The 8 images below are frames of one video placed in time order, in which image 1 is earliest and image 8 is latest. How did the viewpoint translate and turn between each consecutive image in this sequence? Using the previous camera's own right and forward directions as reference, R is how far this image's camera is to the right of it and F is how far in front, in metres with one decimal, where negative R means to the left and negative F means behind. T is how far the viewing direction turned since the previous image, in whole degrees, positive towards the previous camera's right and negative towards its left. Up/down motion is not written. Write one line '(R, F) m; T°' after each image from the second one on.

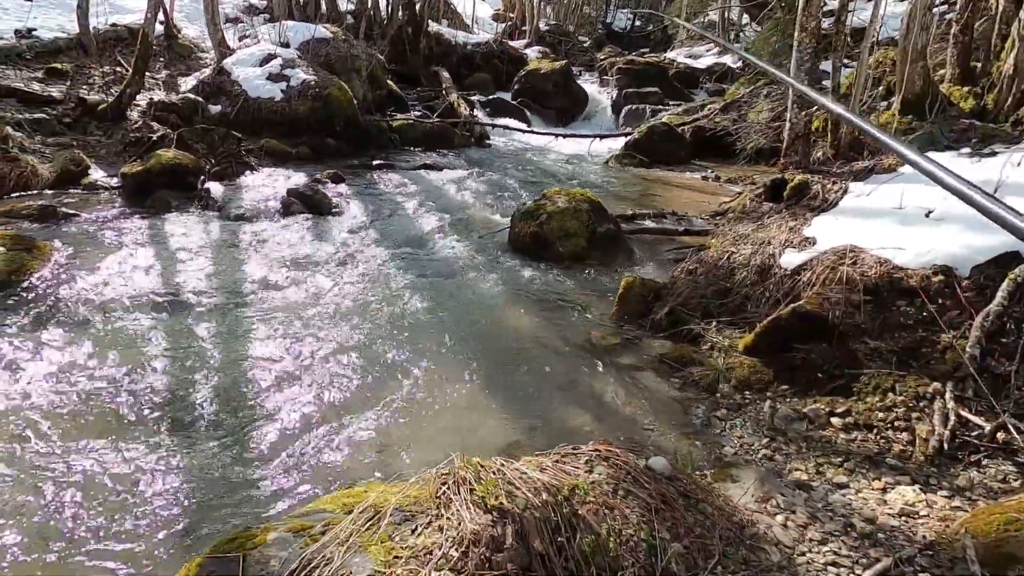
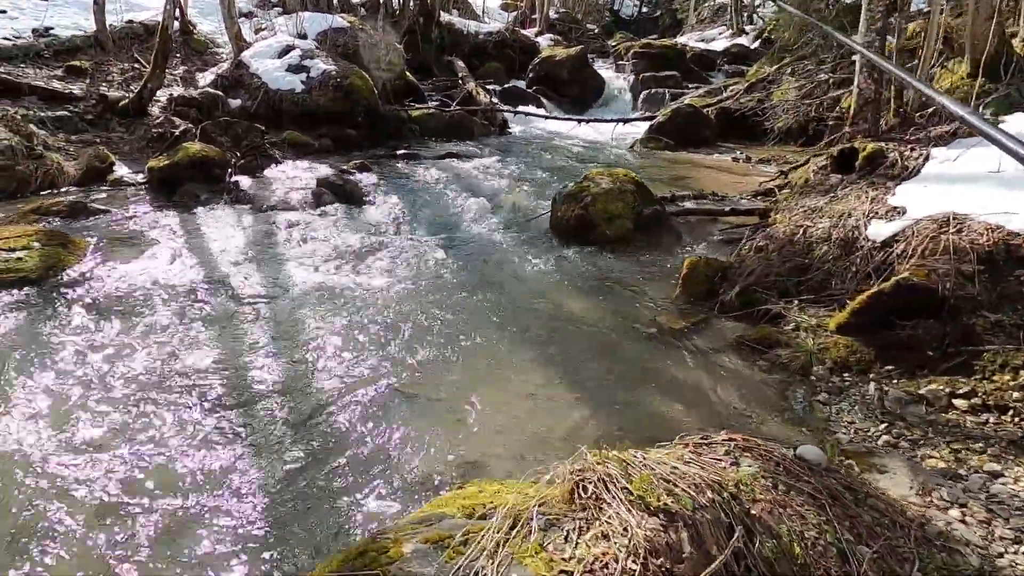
(-0.5, +0.4) m; -1°
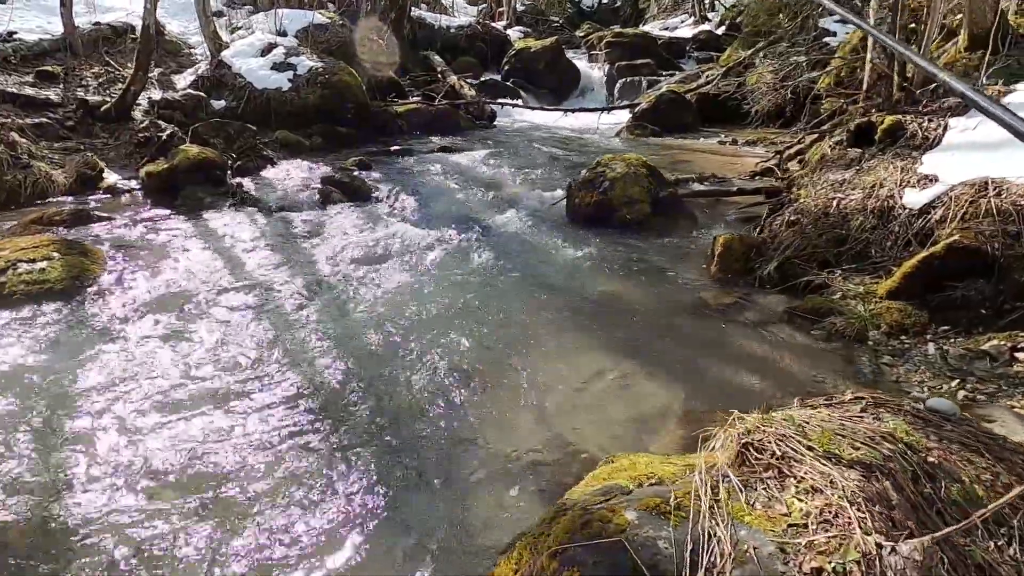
(-0.8, 0.0) m; +3°
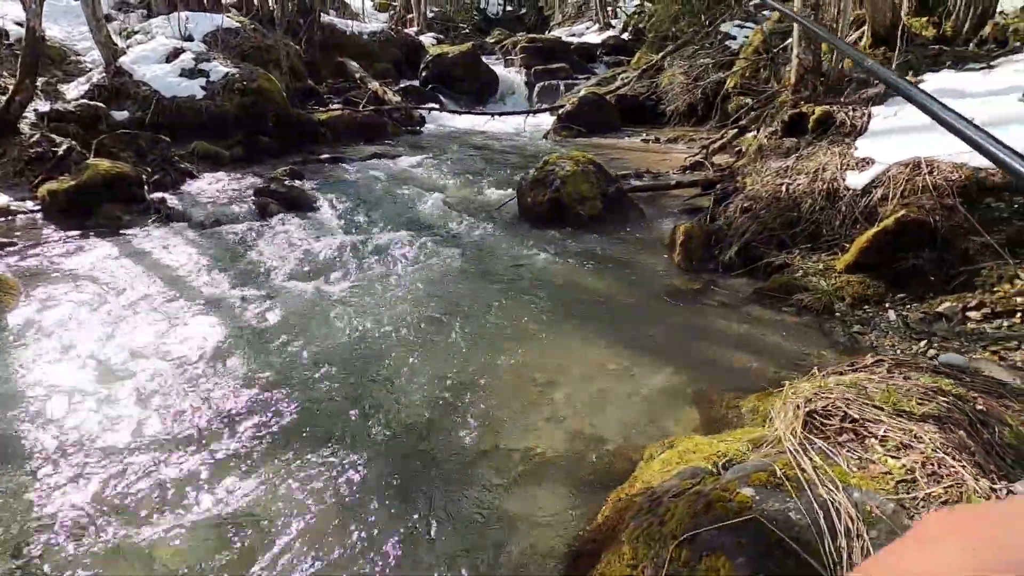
(-0.6, +0.1) m; +8°
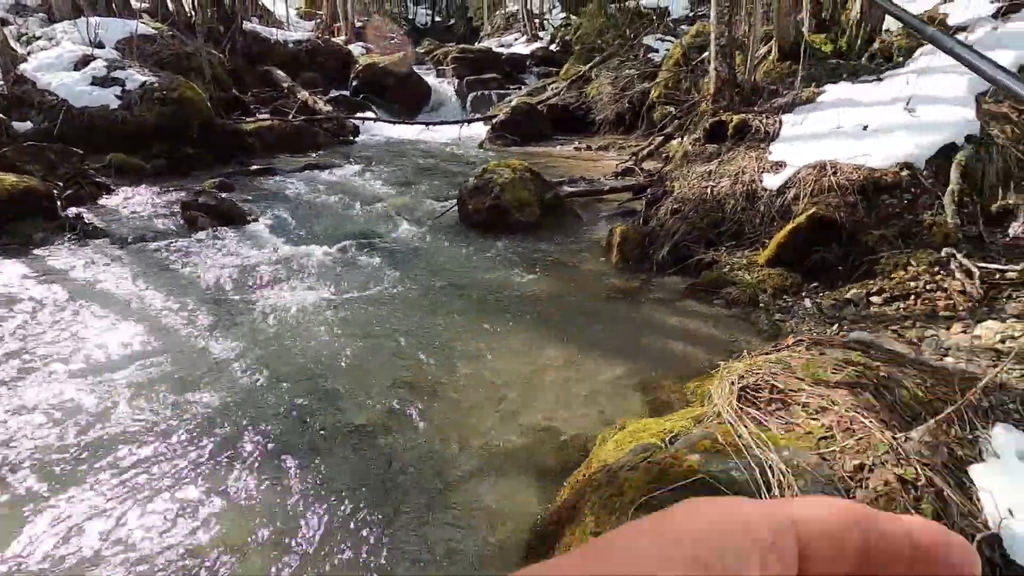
(-0.1, -0.1) m; +6°
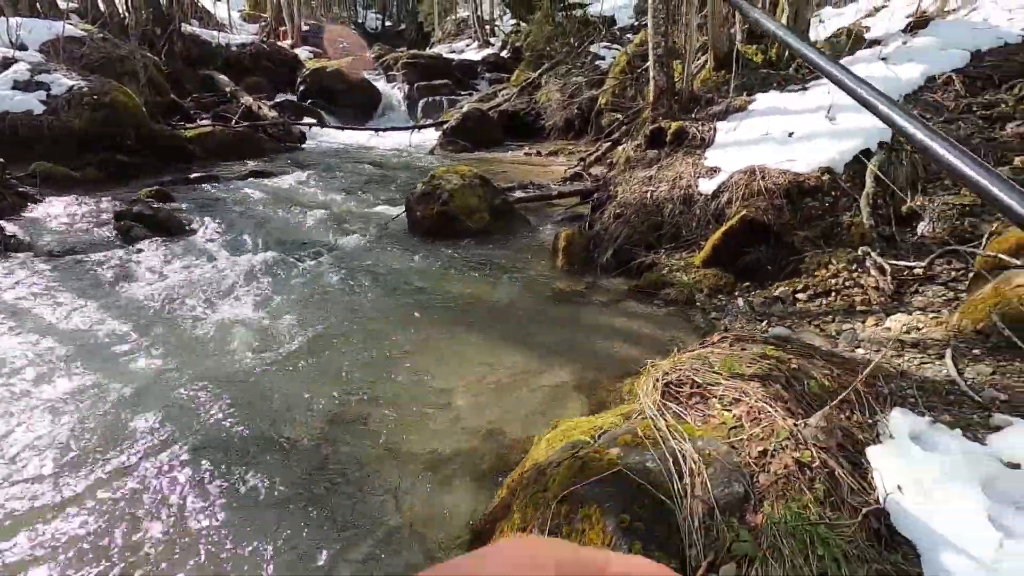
(+0.1, -0.1) m; +4°
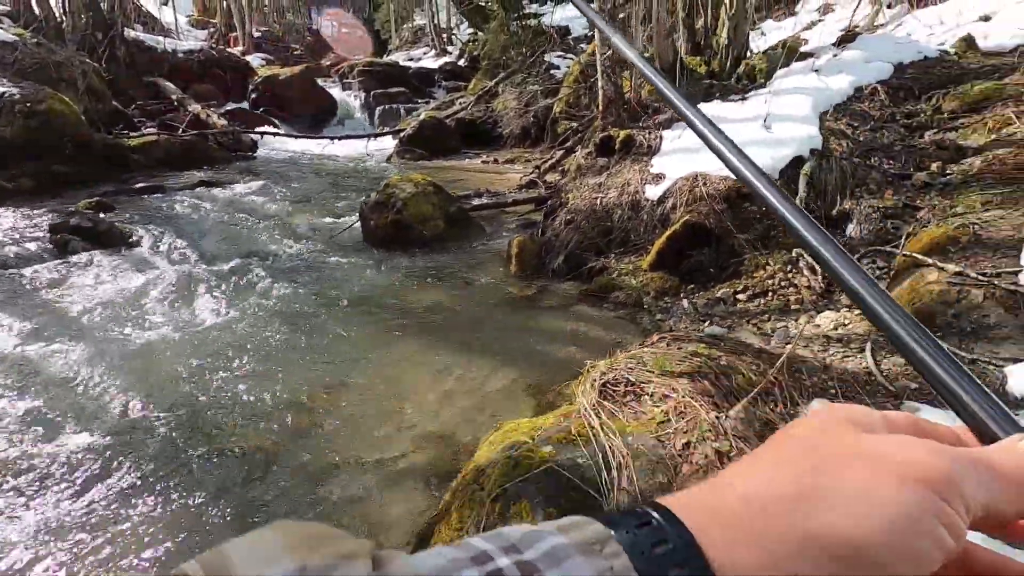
(+0.1, -0.1) m; +4°
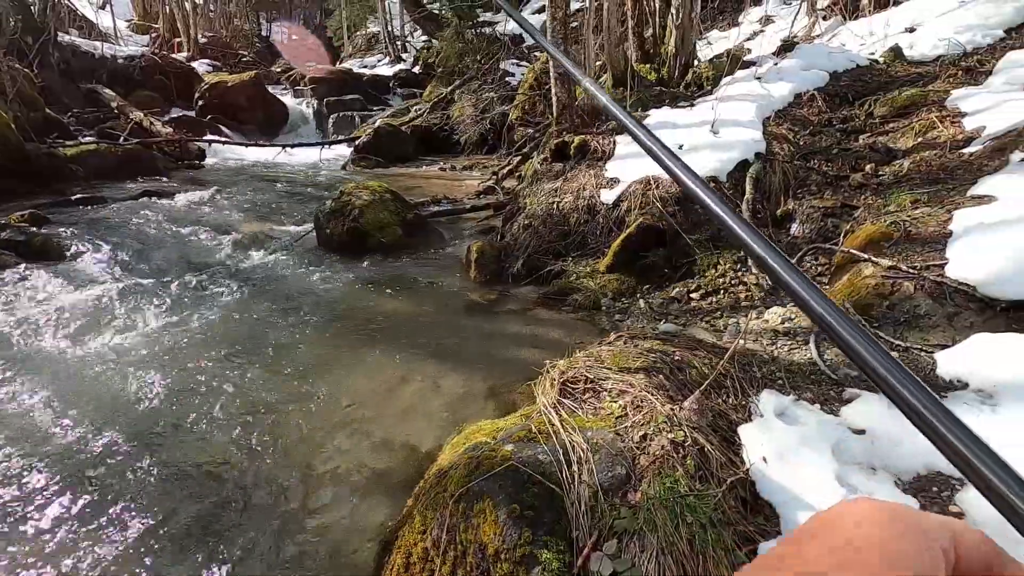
(0.0, 0.0) m; +4°
